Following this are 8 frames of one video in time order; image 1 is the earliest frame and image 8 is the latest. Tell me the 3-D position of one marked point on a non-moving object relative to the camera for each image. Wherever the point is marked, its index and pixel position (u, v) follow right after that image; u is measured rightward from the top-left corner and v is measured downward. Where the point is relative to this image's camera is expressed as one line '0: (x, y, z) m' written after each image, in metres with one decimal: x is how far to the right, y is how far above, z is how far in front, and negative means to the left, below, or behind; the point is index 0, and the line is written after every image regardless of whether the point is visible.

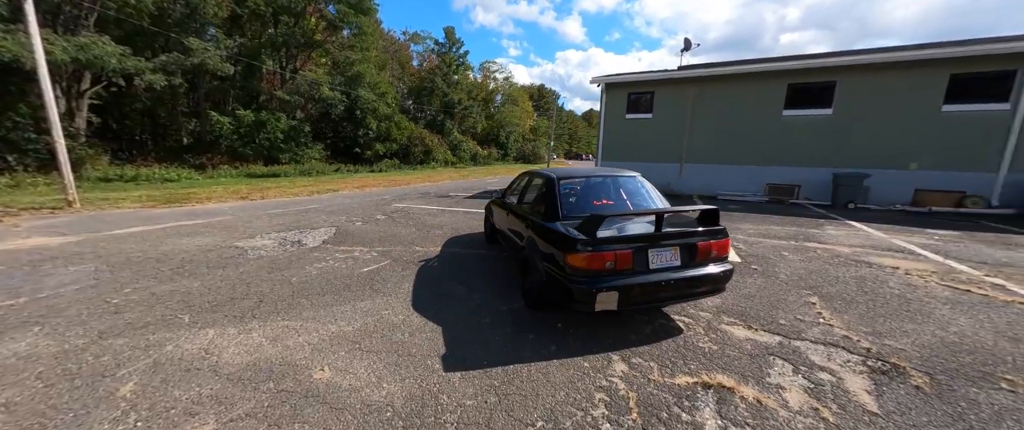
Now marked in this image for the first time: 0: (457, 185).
0: (-2.3, +1.3, +14.9) m
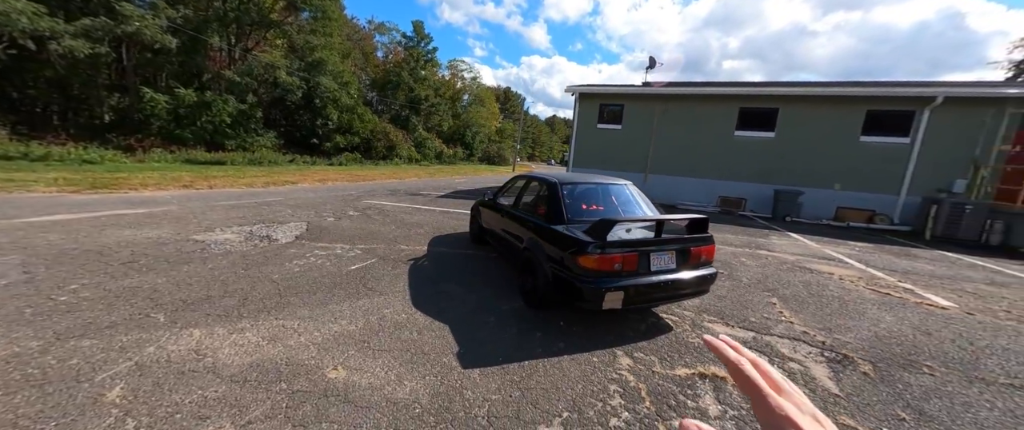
0: (-3.7, +1.3, +14.7) m
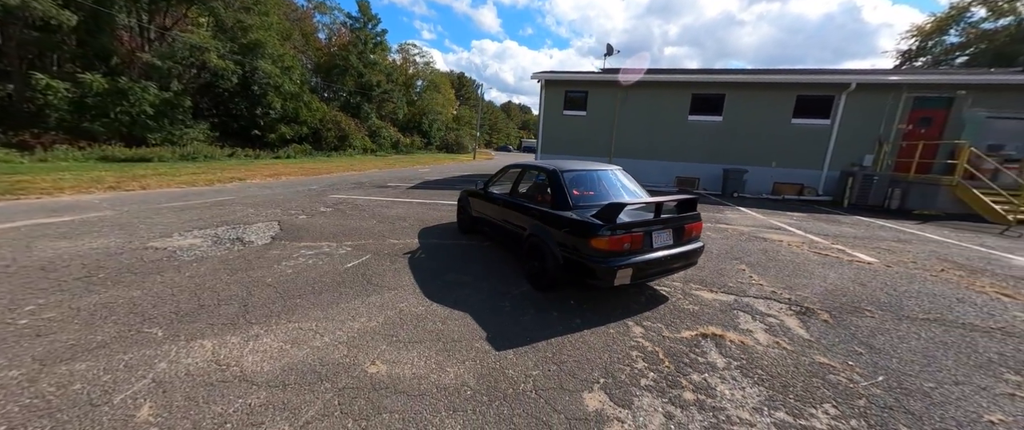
0: (-5.1, +1.7, +14.2) m
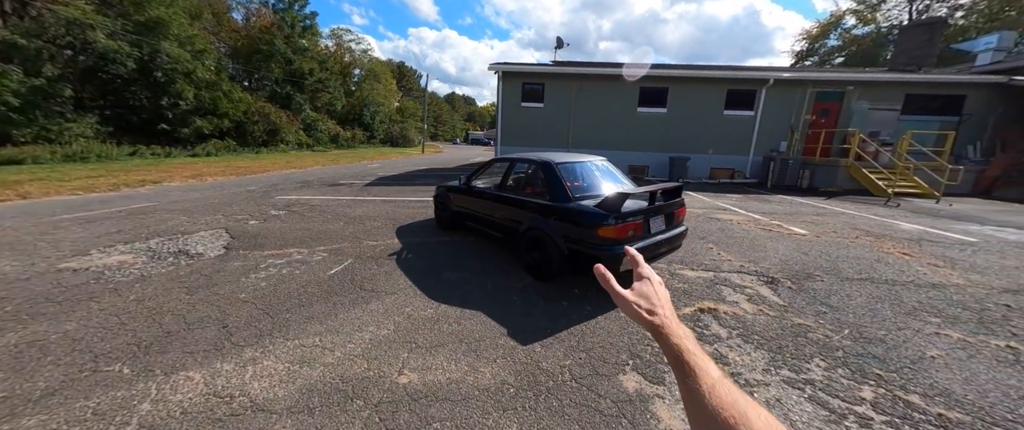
0: (-6.8, +1.7, +13.2) m
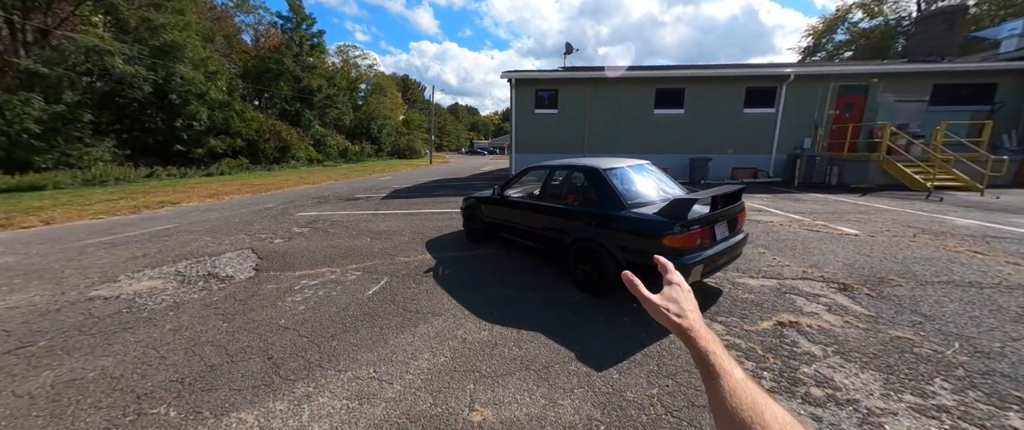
0: (-6.2, +1.1, +13.1) m
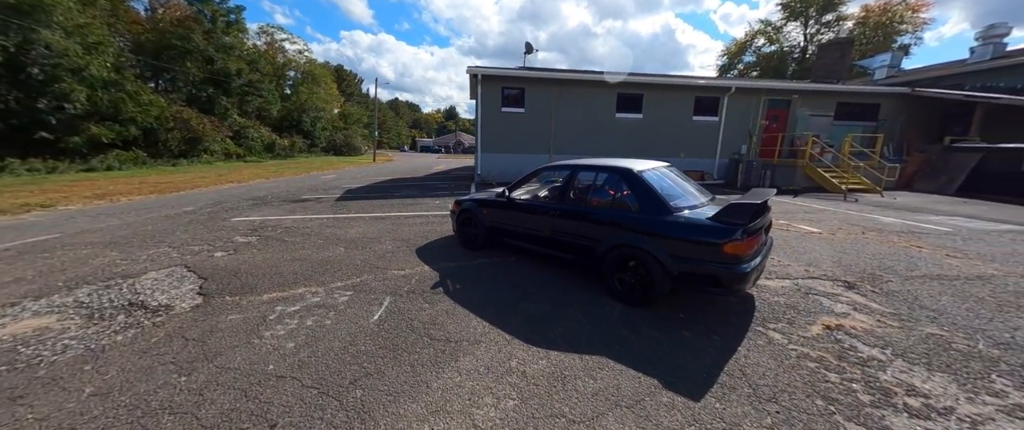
0: (-7.5, +1.0, +11.4) m
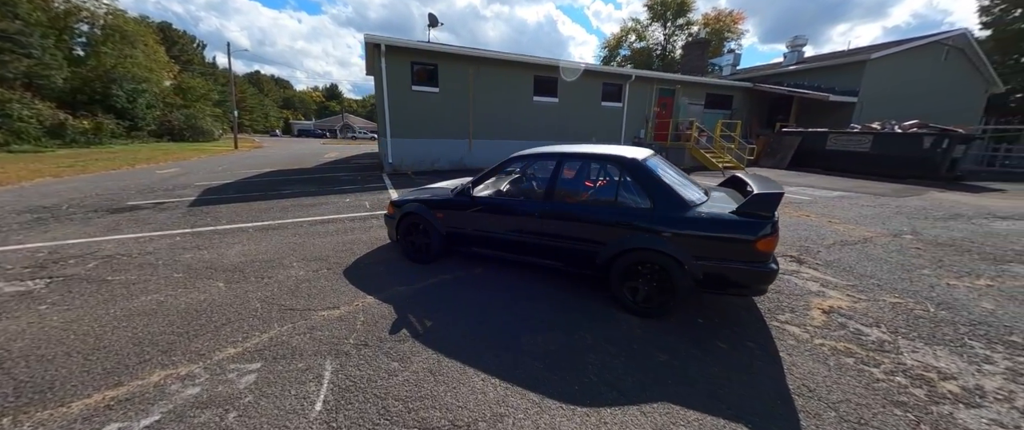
0: (-9.7, +0.7, +8.0) m
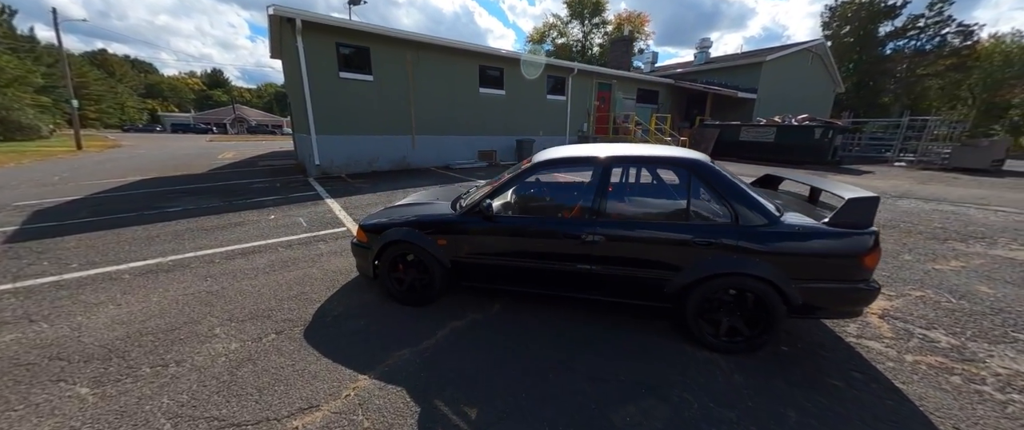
0: (-10.3, 0.0, +5.0) m
